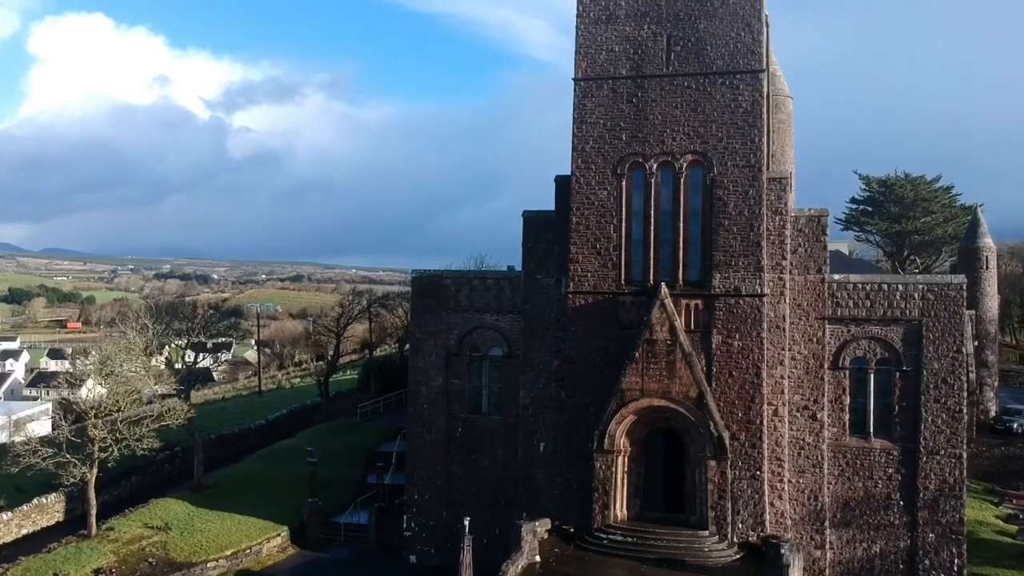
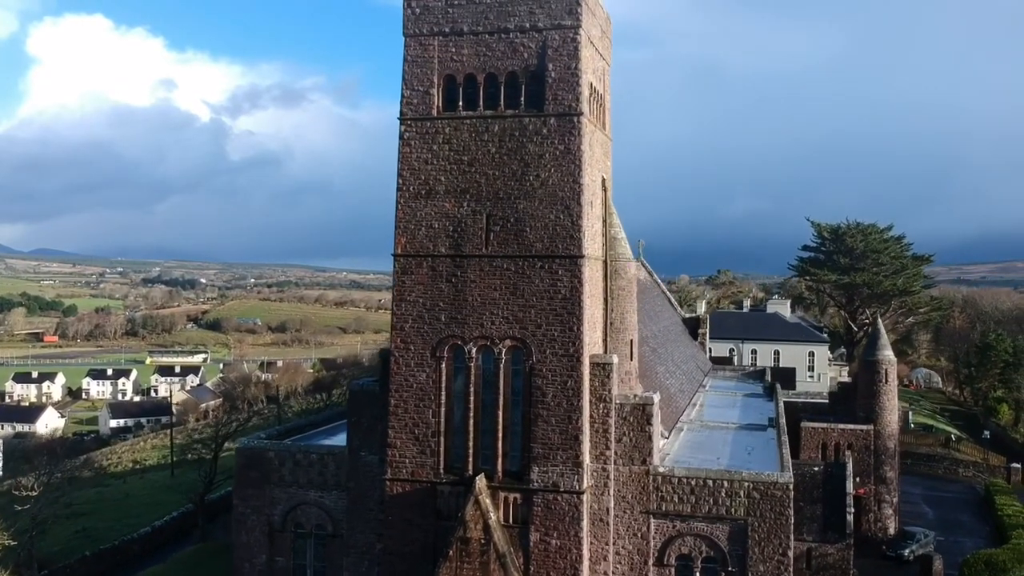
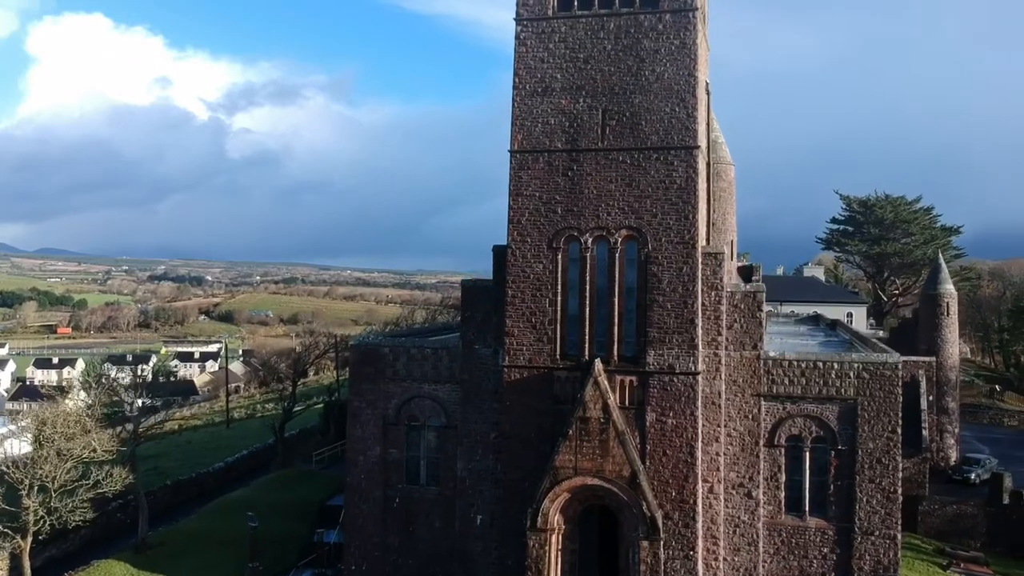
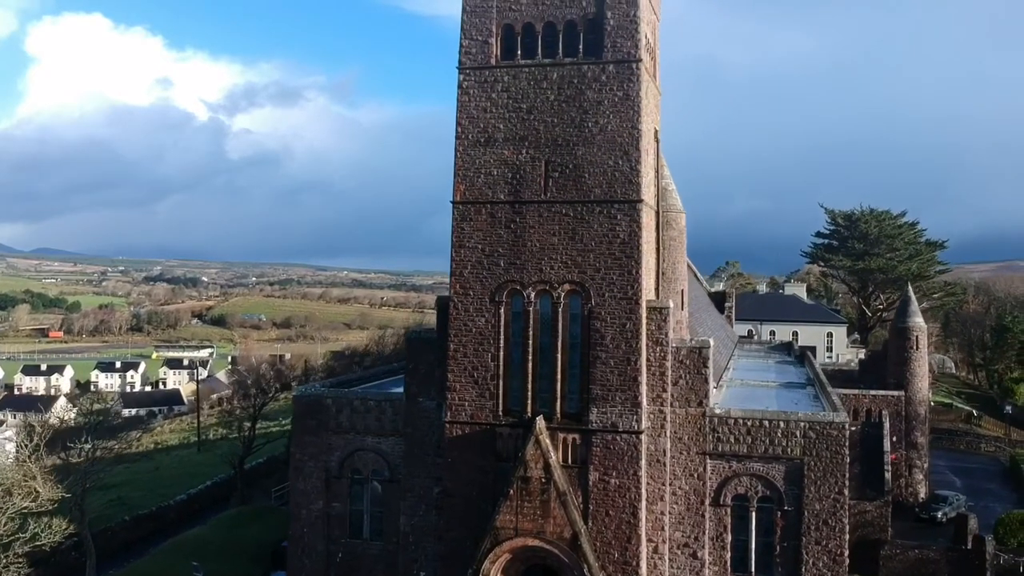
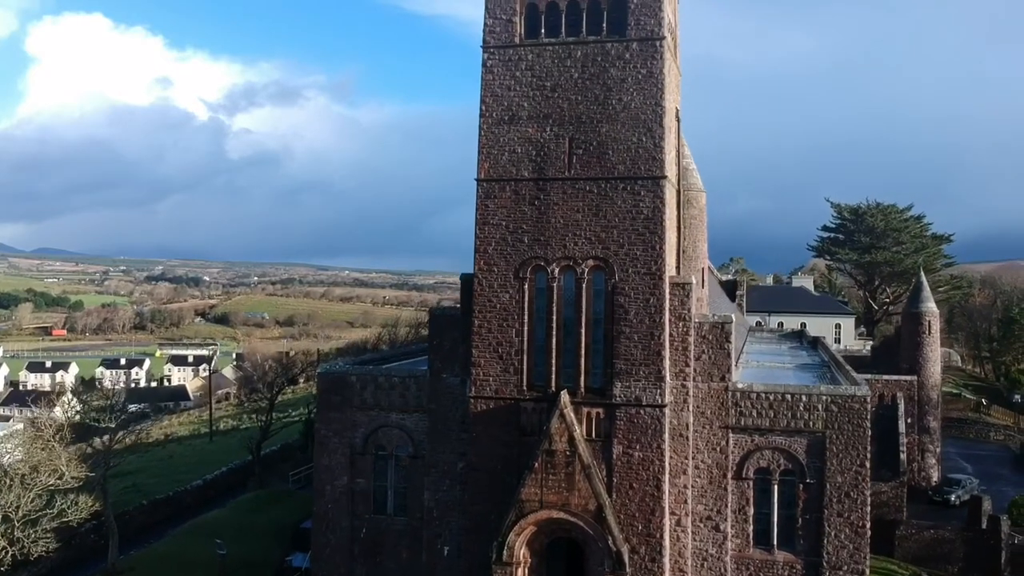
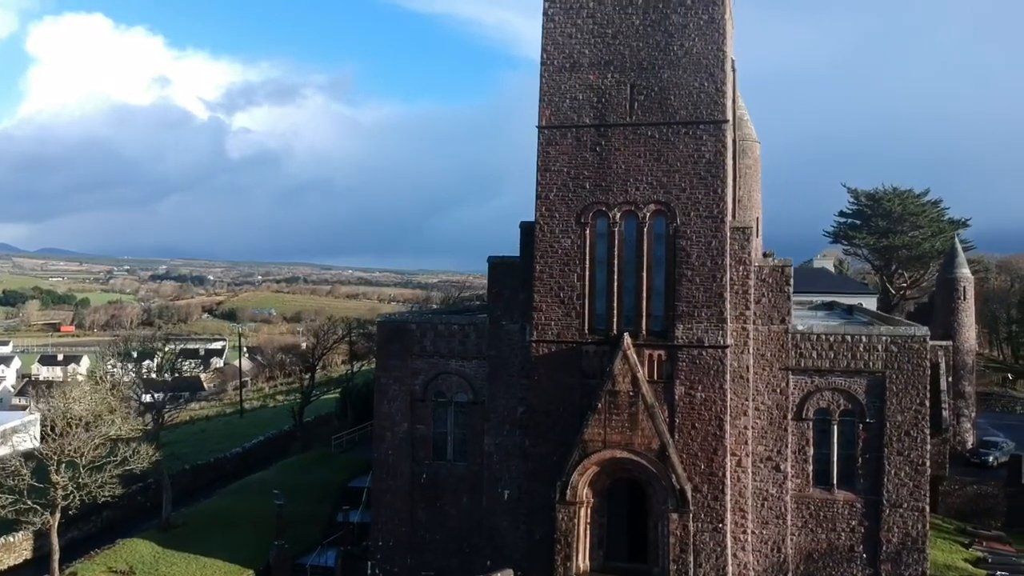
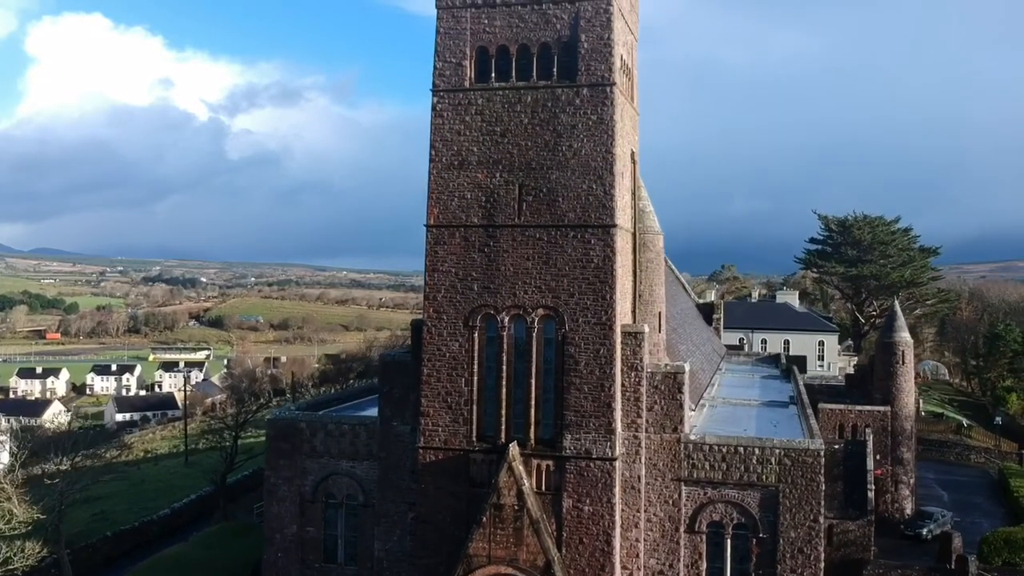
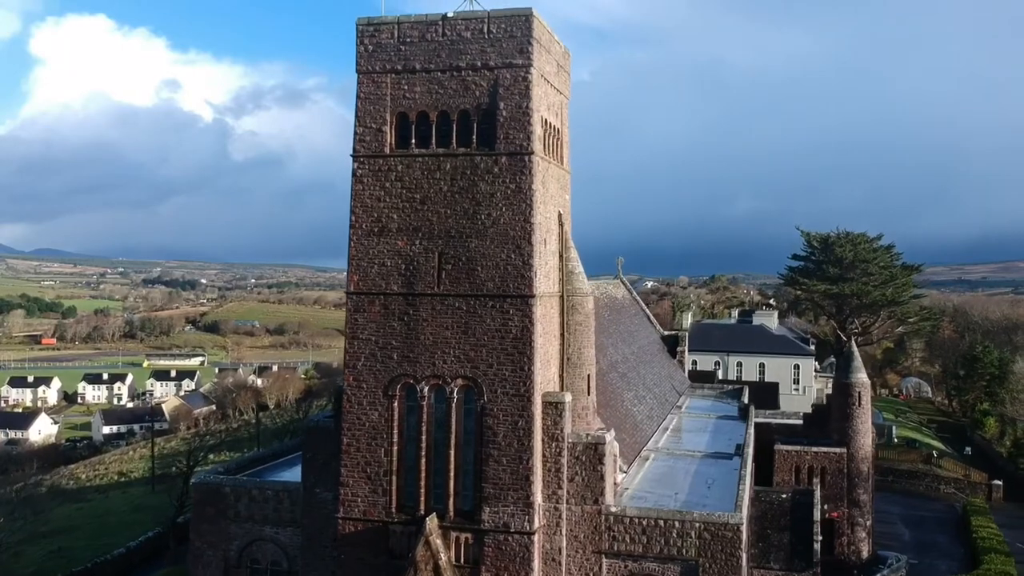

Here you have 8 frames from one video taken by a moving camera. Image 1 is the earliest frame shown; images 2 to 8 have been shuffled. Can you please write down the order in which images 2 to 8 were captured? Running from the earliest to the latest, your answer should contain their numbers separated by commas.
6, 3, 5, 4, 7, 2, 8
